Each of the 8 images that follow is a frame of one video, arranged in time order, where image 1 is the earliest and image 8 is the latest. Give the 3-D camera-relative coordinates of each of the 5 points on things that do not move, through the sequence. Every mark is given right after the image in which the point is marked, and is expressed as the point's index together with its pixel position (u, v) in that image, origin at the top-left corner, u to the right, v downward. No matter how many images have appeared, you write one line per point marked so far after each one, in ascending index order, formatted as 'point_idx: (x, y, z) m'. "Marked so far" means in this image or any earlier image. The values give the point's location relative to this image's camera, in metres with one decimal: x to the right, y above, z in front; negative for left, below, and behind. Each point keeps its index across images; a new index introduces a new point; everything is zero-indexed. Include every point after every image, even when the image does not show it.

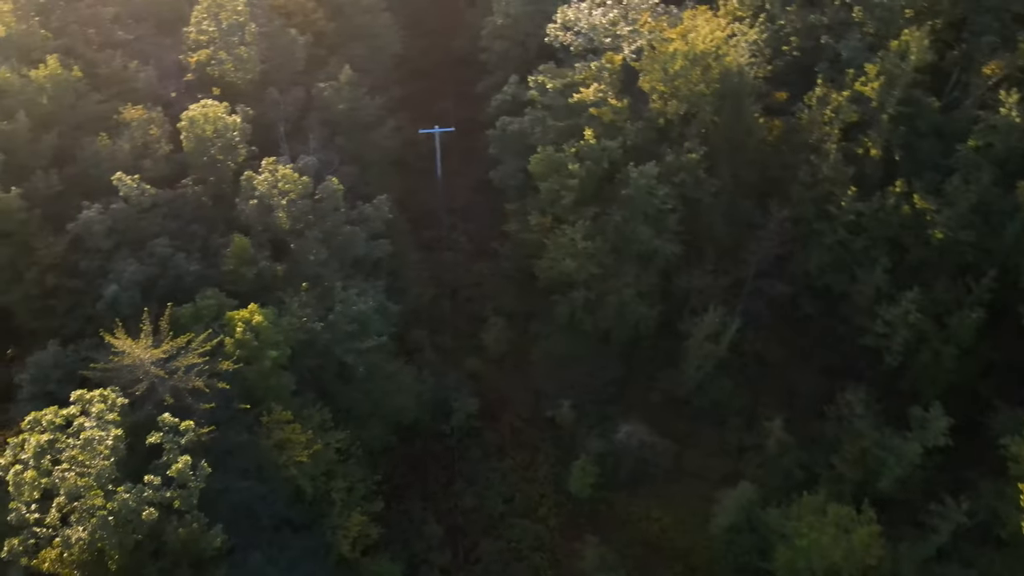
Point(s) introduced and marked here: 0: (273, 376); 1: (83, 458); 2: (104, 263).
0: (-4.8, -1.8, +15.0) m
1: (-6.8, -2.6, +11.8) m
2: (-8.7, +0.6, +15.9) m
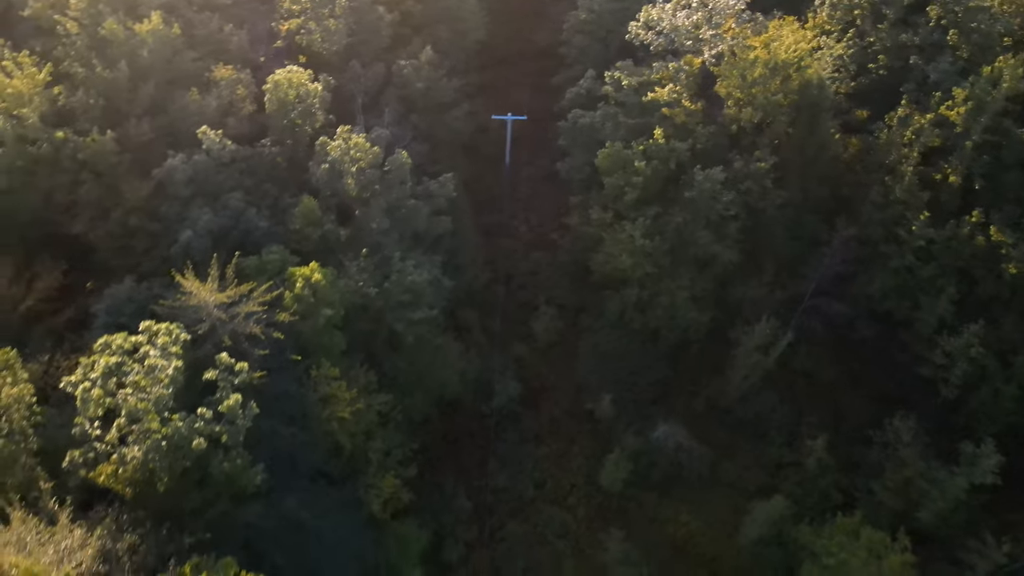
0: (-3.9, -0.9, +15.6) m
1: (-6.2, -1.5, +12.6) m
2: (-7.4, +1.8, +16.8) m
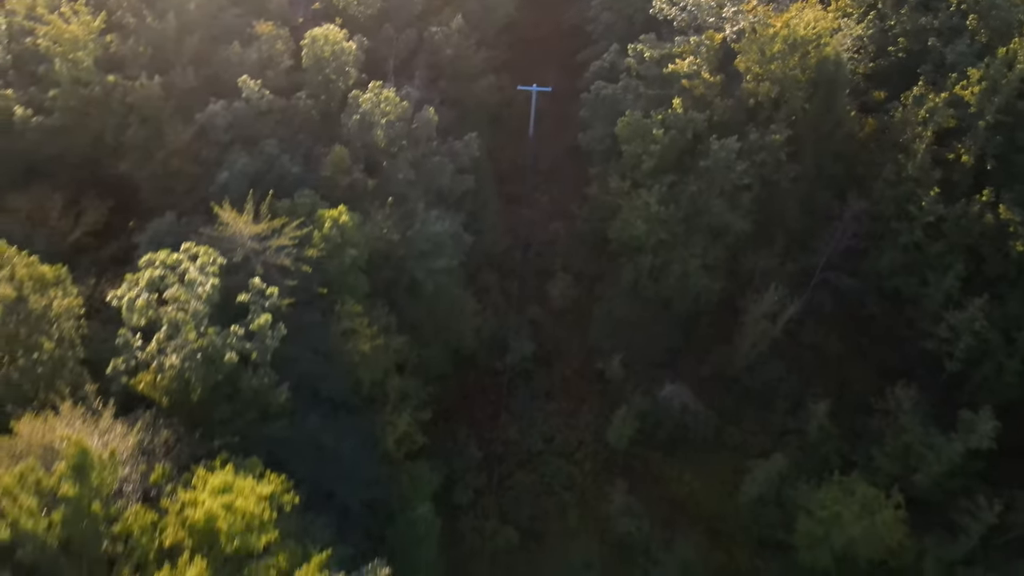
0: (-3.5, +0.4, +16.6) m
1: (-6.0, -0.1, +13.6) m
2: (-7.0, +3.2, +17.8) m
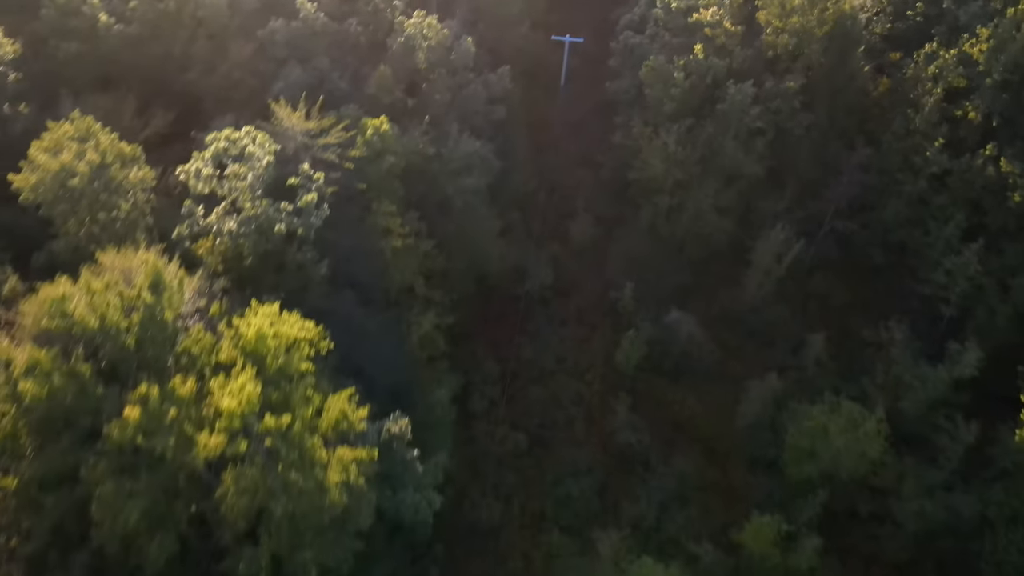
0: (-3.0, +2.8, +18.3) m
1: (-5.6, +2.4, +15.4) m
2: (-6.2, +5.8, +19.7) m
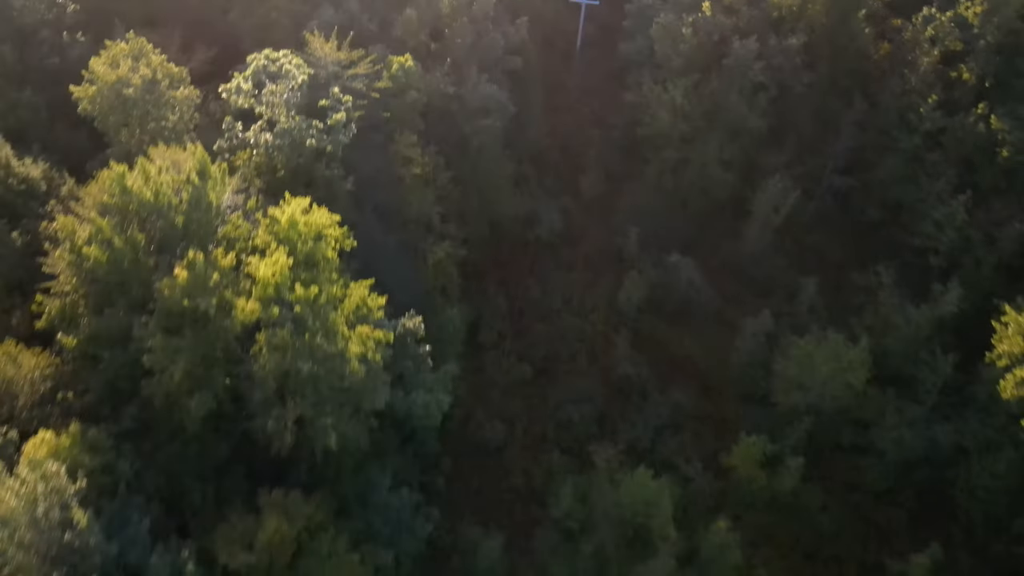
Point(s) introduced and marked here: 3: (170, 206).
0: (-2.7, +4.7, +19.8) m
1: (-5.3, +4.5, +16.9) m
2: (-5.7, +7.9, +21.2) m
3: (-6.2, +1.5, +13.4) m
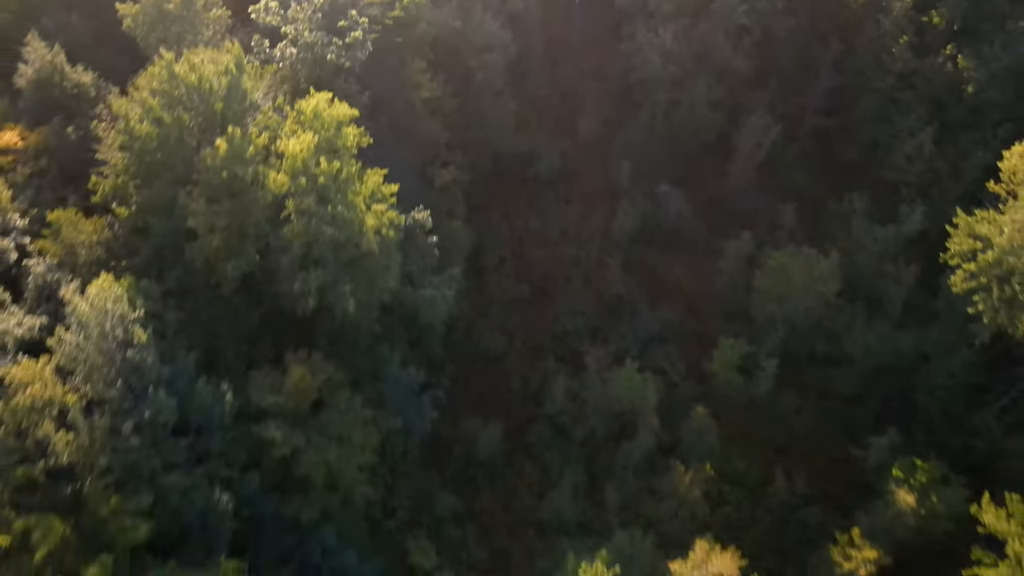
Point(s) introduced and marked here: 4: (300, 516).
0: (-2.6, +7.3, +21.7) m
1: (-5.3, +7.0, +18.8) m
2: (-5.7, +10.4, +23.1) m
3: (-6.2, +4.0, +15.3) m
4: (-4.4, -4.8, +15.6) m
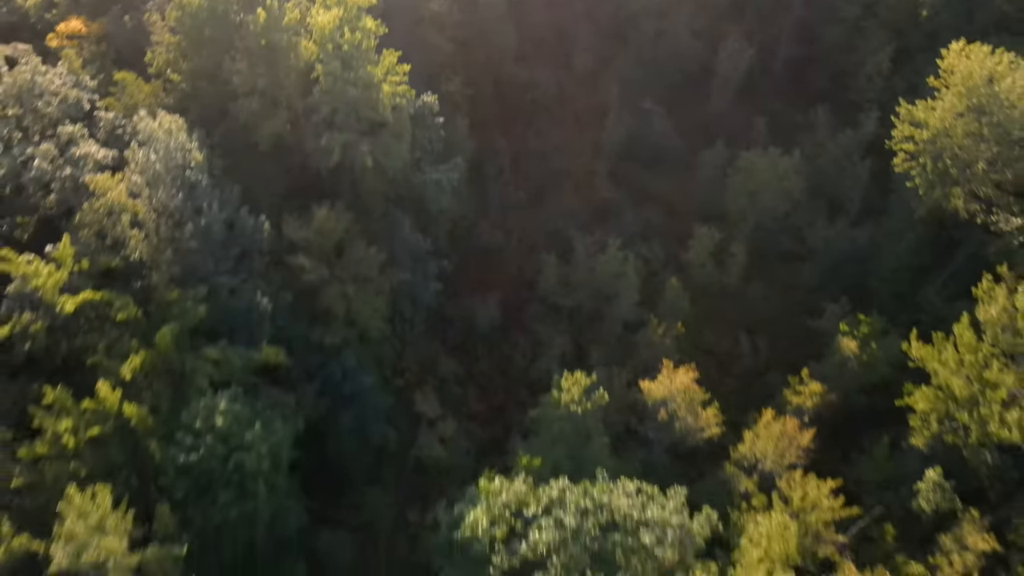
0: (-2.7, +10.8, +24.3) m
1: (-5.3, +10.5, +21.5) m
2: (-5.7, +14.0, +25.8) m
3: (-6.3, +7.5, +18.0) m
4: (-4.6, -1.3, +18.3) m
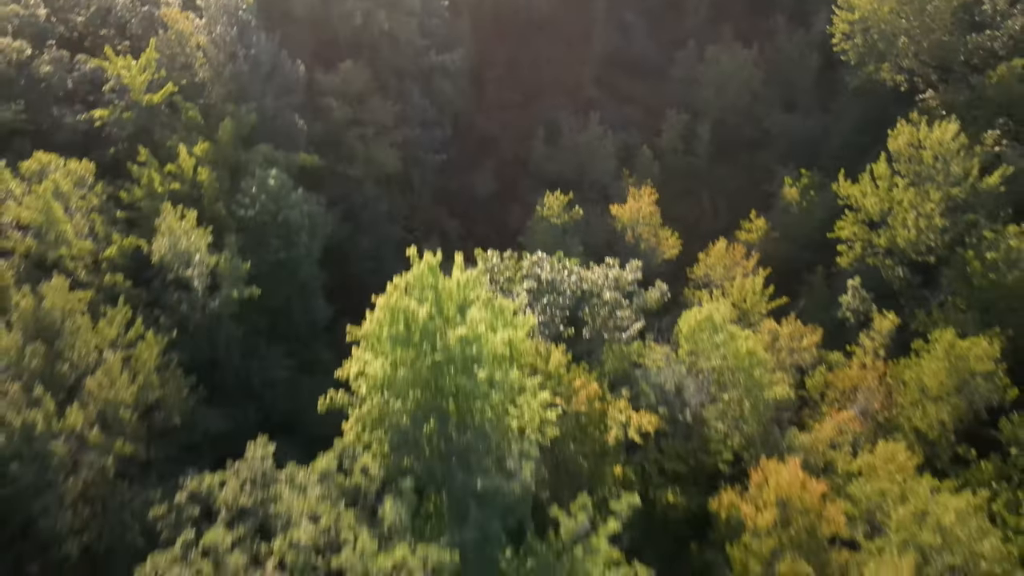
0: (-2.8, +15.4, +27.9) m
1: (-5.5, +15.2, +25.1) m
2: (-5.8, +18.7, +29.4) m
3: (-6.5, +12.2, +21.6) m
4: (-4.8, +3.4, +21.9) m
